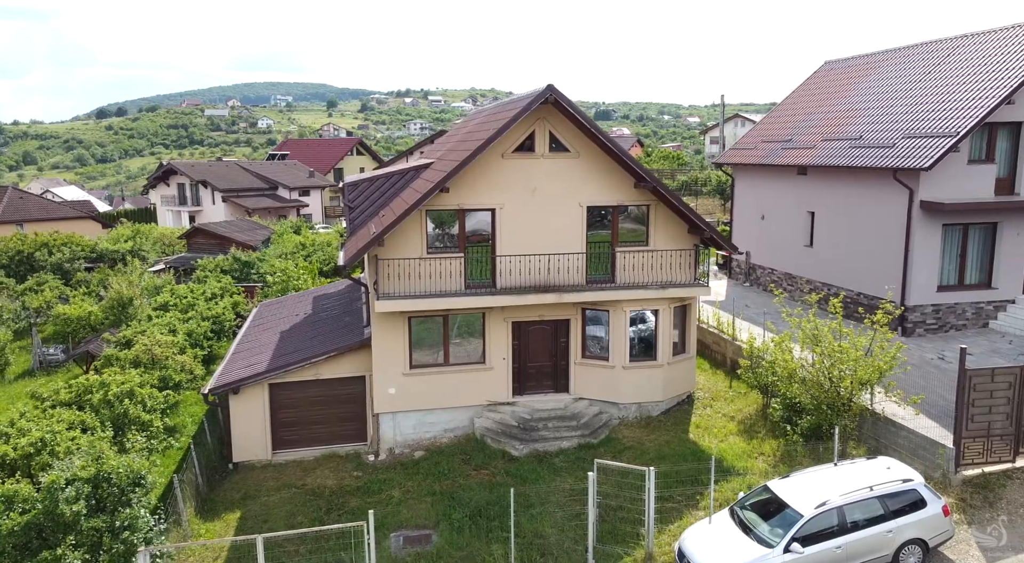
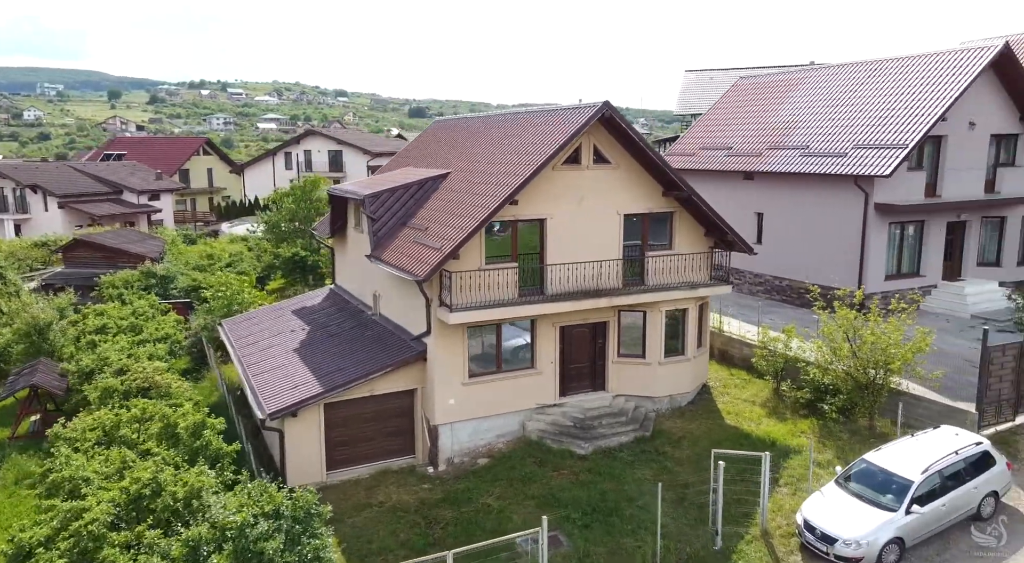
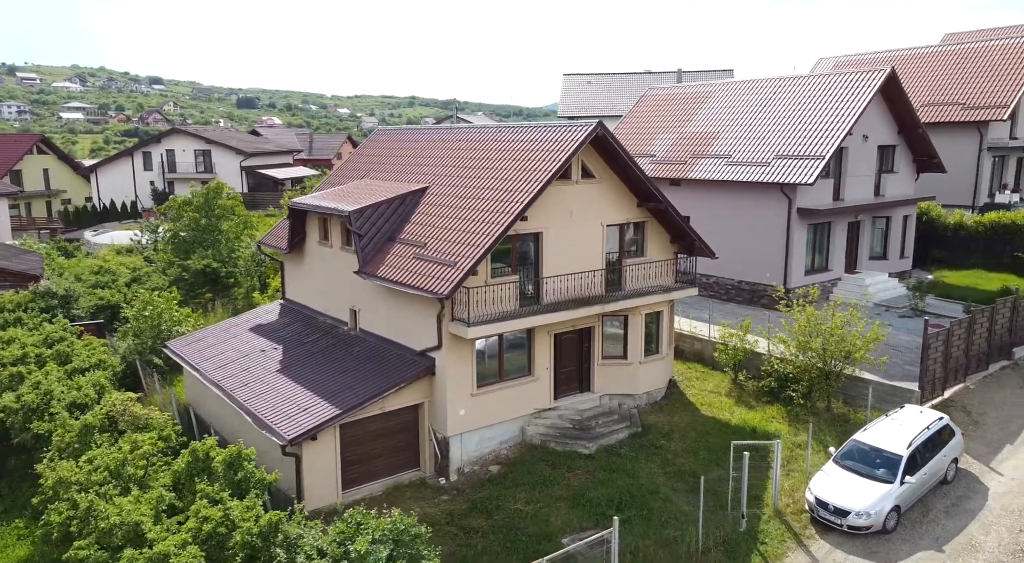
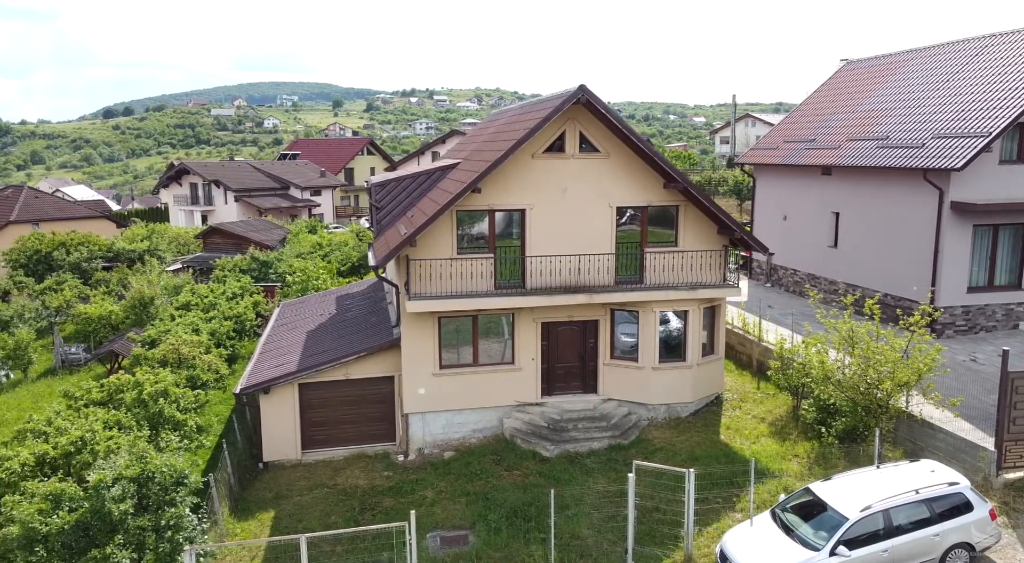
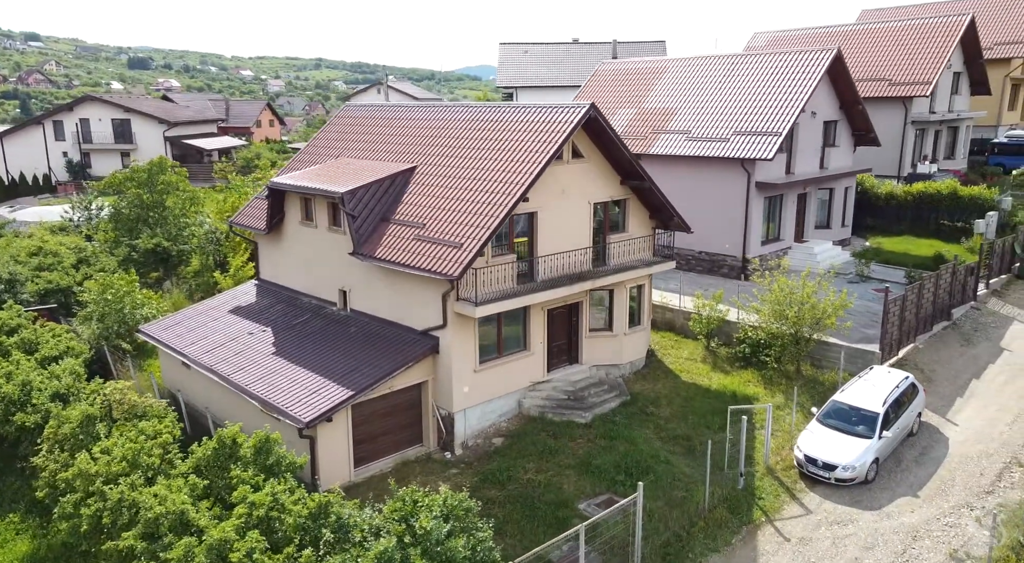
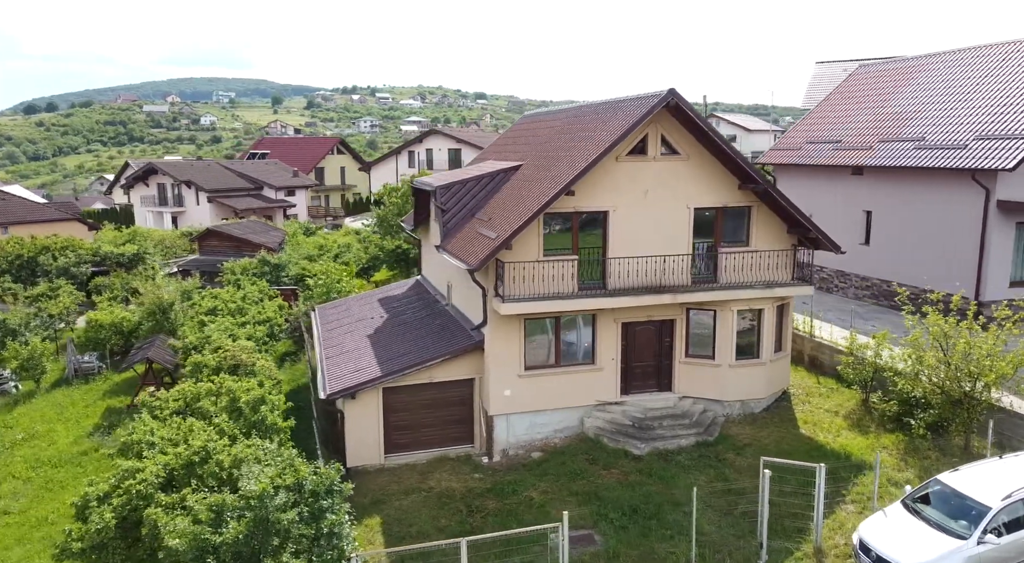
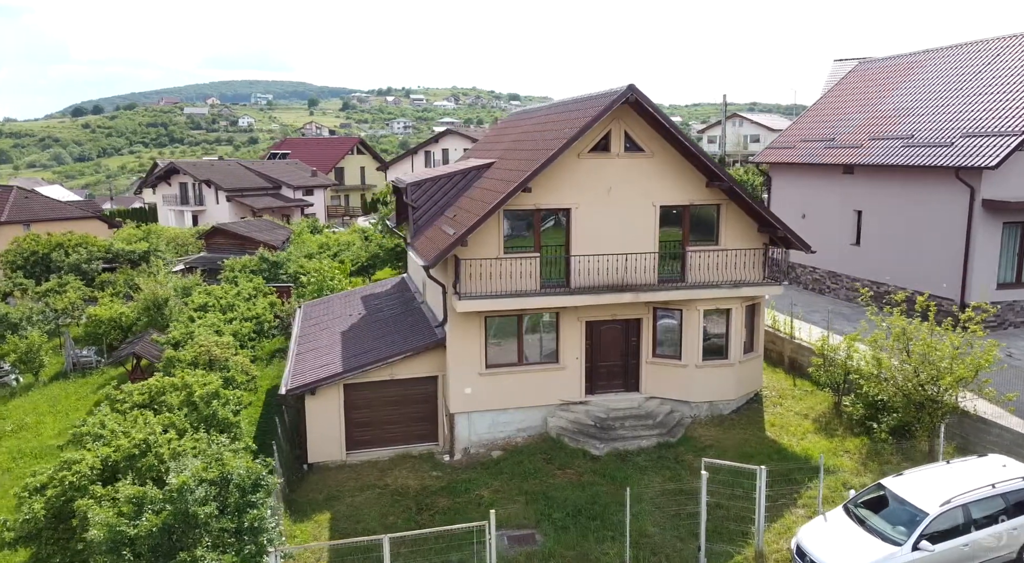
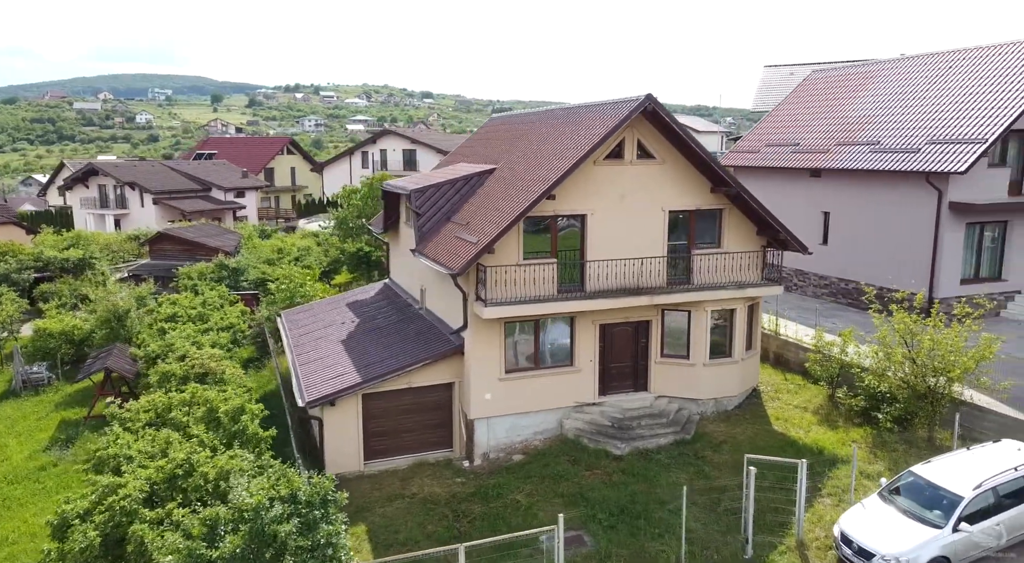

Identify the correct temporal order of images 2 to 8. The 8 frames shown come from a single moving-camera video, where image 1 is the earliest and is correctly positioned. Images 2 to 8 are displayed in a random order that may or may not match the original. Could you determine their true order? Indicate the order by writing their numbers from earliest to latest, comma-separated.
4, 7, 6, 8, 2, 3, 5
